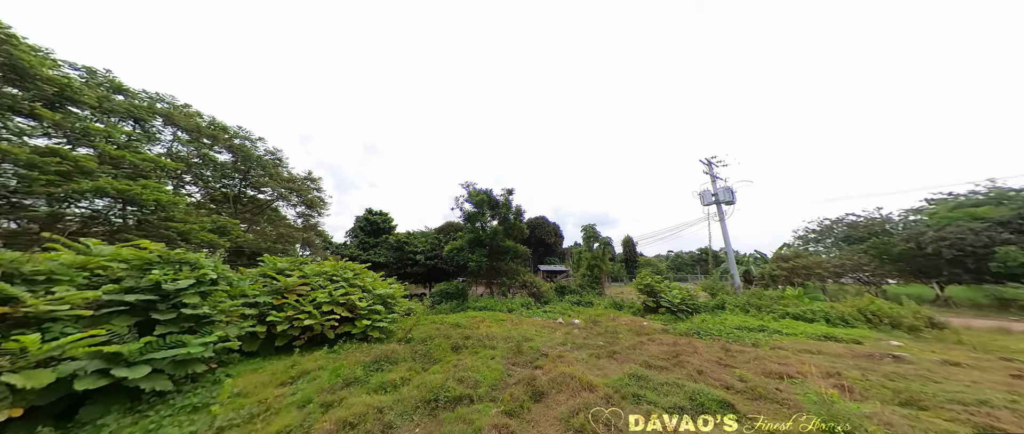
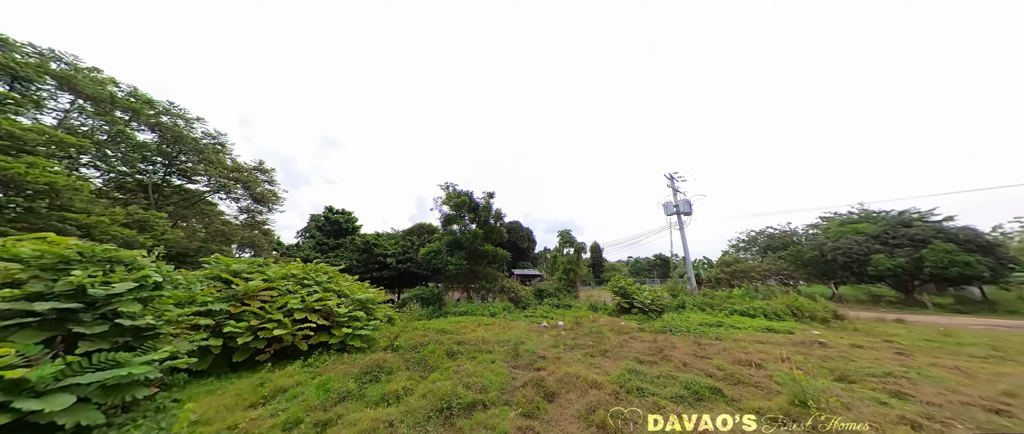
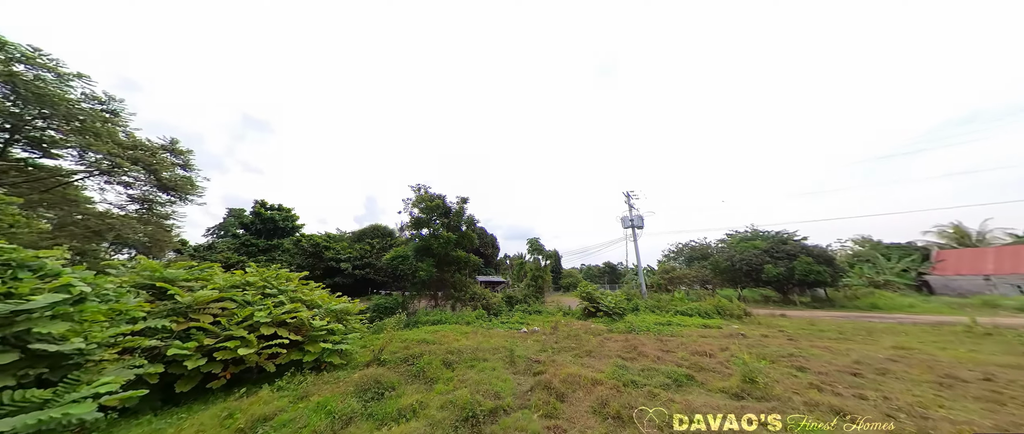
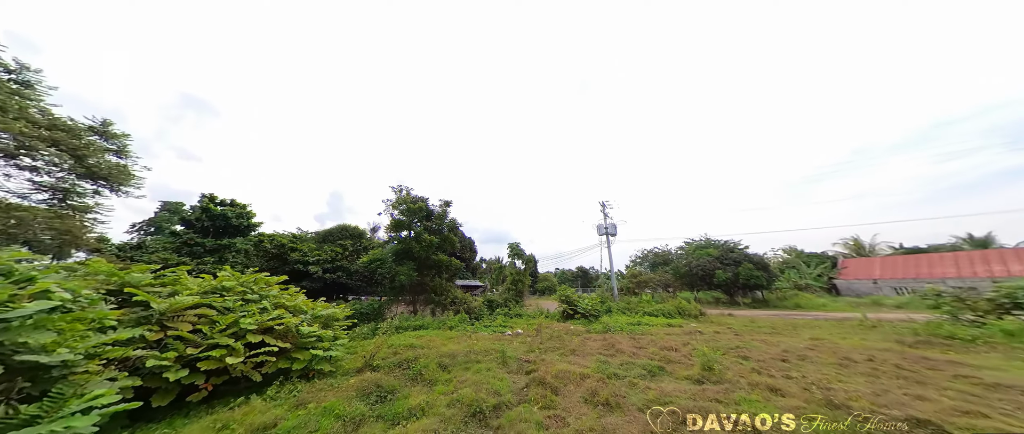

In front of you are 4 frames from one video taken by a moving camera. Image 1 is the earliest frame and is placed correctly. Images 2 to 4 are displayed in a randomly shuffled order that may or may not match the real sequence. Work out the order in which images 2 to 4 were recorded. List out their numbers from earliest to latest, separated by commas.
2, 3, 4
